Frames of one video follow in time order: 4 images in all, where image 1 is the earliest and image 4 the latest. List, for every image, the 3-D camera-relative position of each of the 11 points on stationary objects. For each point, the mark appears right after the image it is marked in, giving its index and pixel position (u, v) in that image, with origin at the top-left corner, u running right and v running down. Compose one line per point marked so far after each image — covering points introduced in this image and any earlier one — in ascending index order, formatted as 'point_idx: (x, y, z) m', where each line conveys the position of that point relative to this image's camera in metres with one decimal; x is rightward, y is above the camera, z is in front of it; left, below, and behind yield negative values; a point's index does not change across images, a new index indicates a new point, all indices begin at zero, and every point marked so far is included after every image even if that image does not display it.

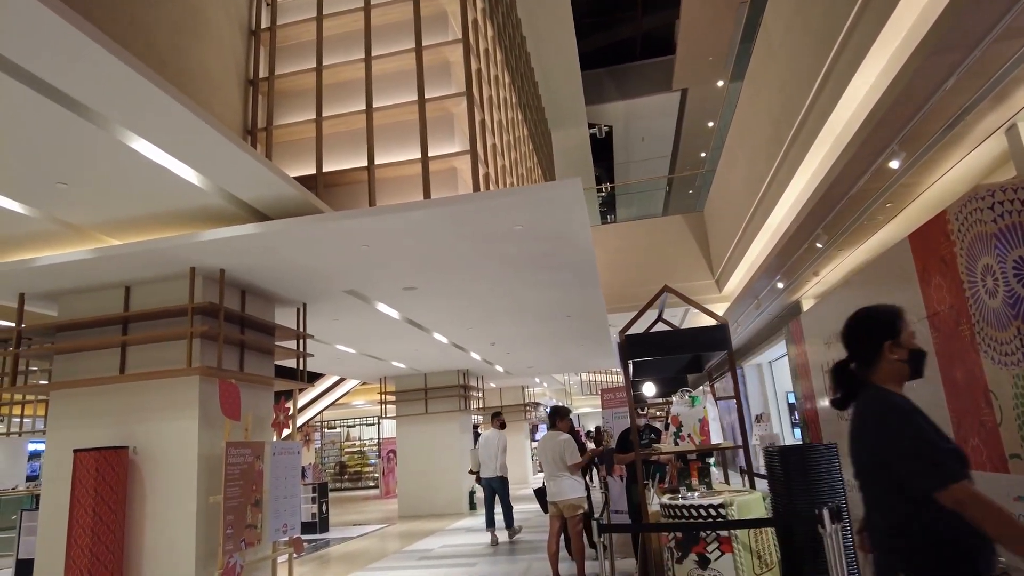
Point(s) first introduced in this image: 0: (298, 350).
0: (-1.8, -0.5, +5.4) m
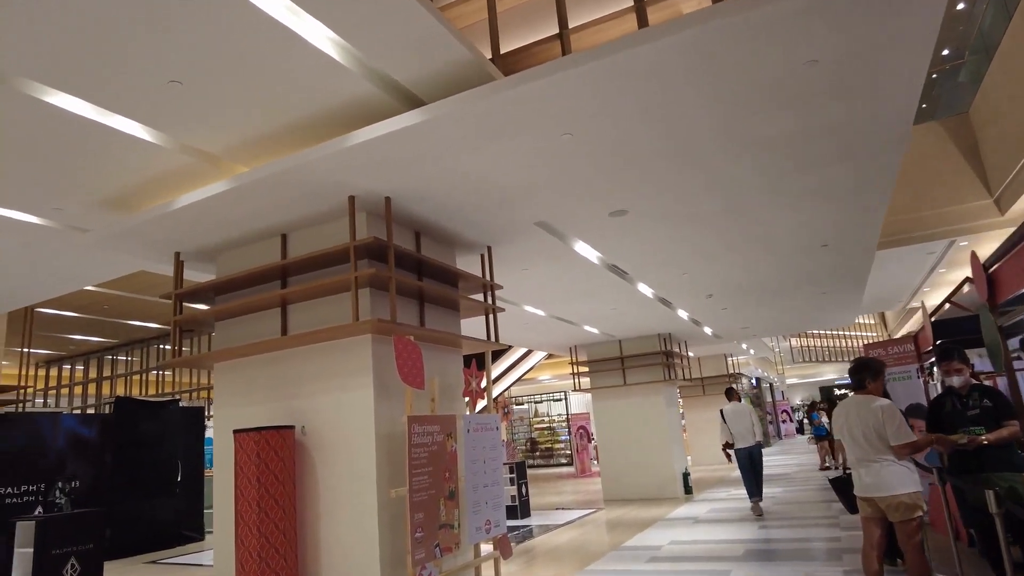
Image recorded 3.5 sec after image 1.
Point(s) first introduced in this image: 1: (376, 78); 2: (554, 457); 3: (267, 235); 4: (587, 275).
0: (-0.2, -0.1, +4.3) m
1: (-0.6, +0.9, +2.9) m
2: (+1.2, -4.9, +19.0) m
3: (-1.5, +0.3, +4.1) m
4: (+0.7, +0.1, +5.7) m
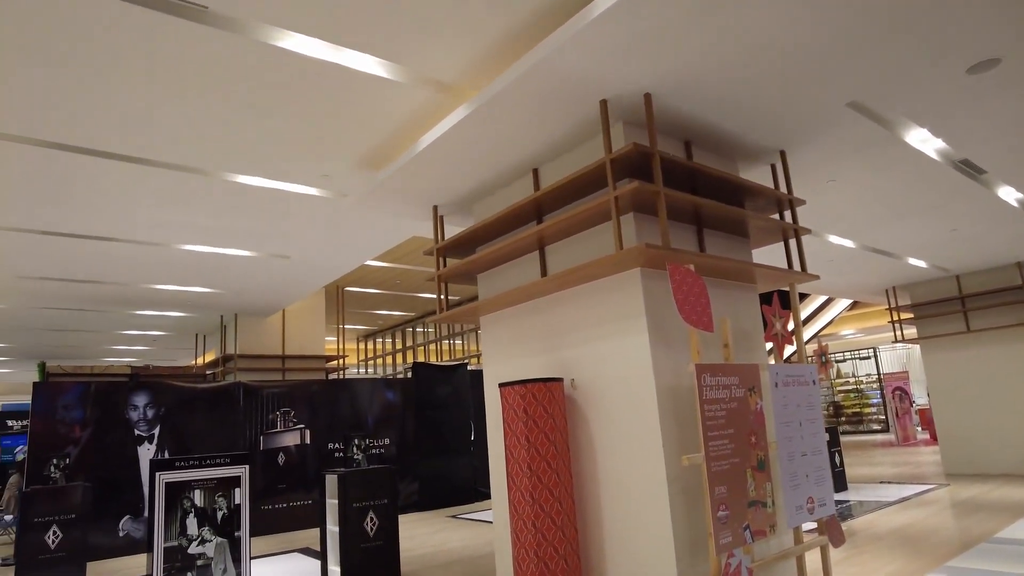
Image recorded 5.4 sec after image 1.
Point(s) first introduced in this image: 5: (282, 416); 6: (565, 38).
0: (+1.4, +0.3, +3.3) m
1: (+0.4, +1.2, +2.2) m
2: (+8.8, -3.4, +16.4) m
3: (0.0, +0.6, +3.7) m
4: (+2.7, +0.7, +4.3) m
5: (-2.7, -1.5, +7.5) m
6: (+0.2, +0.9, +2.4) m
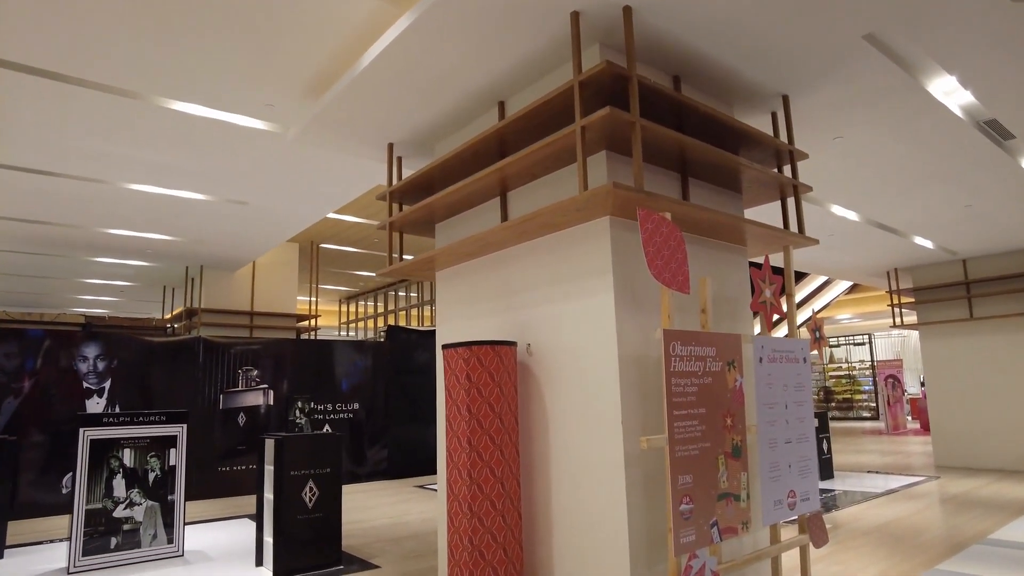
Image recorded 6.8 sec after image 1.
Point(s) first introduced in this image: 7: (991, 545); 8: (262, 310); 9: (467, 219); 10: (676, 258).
0: (+1.2, +0.5, +2.9) m
1: (+0.2, +1.4, +1.7) m
2: (+8.4, -3.0, +16.2) m
3: (-0.2, +0.9, +3.2) m
4: (+2.5, +0.8, +3.8) m
5: (-2.9, -0.9, +7.2) m
6: (0.0, +1.1, +2.0) m
7: (+3.1, -1.7, +4.3) m
8: (-3.3, -0.3, +8.6) m
9: (-0.2, +0.4, +3.4) m
10: (+0.6, +0.1, +2.3) m
